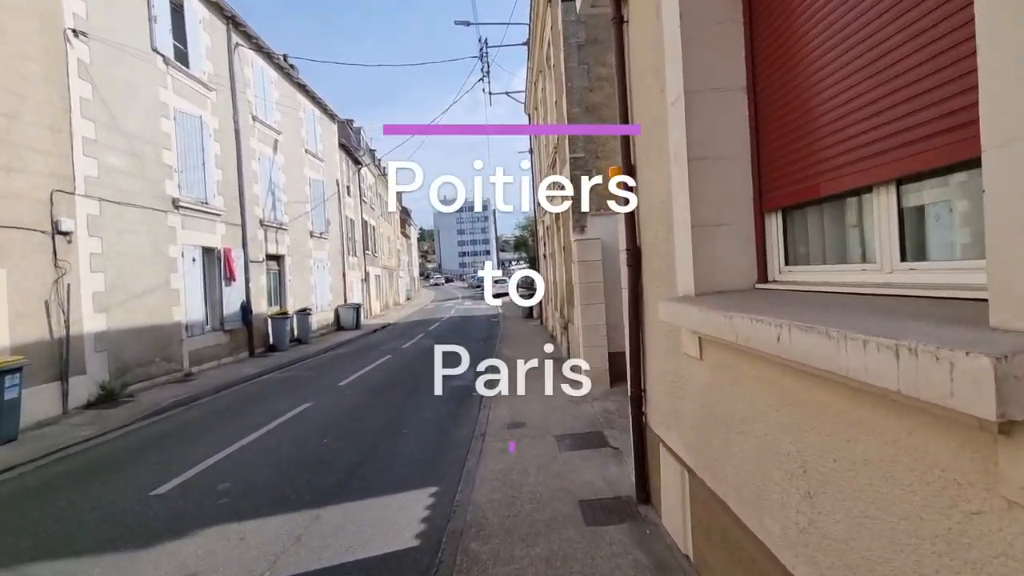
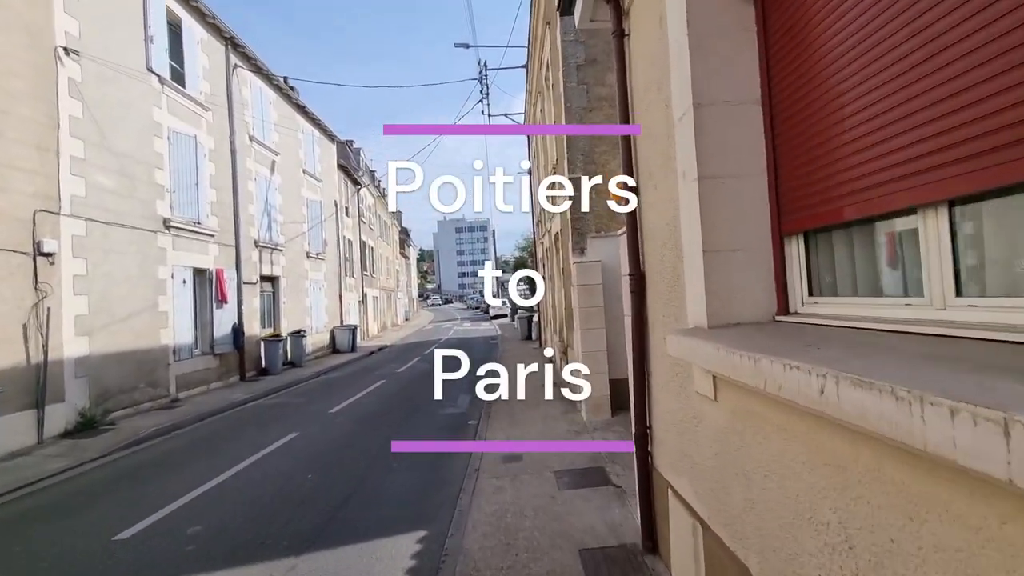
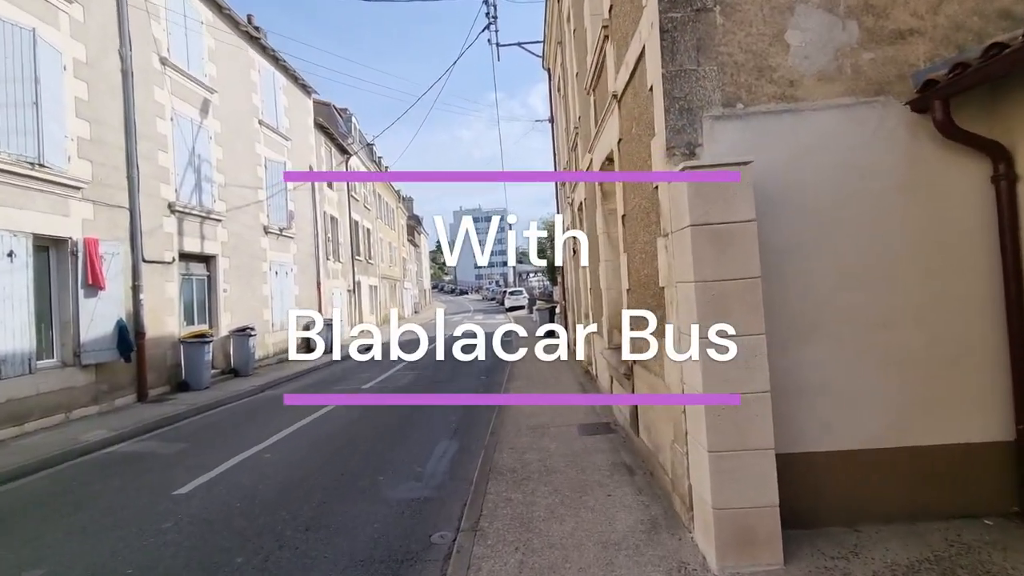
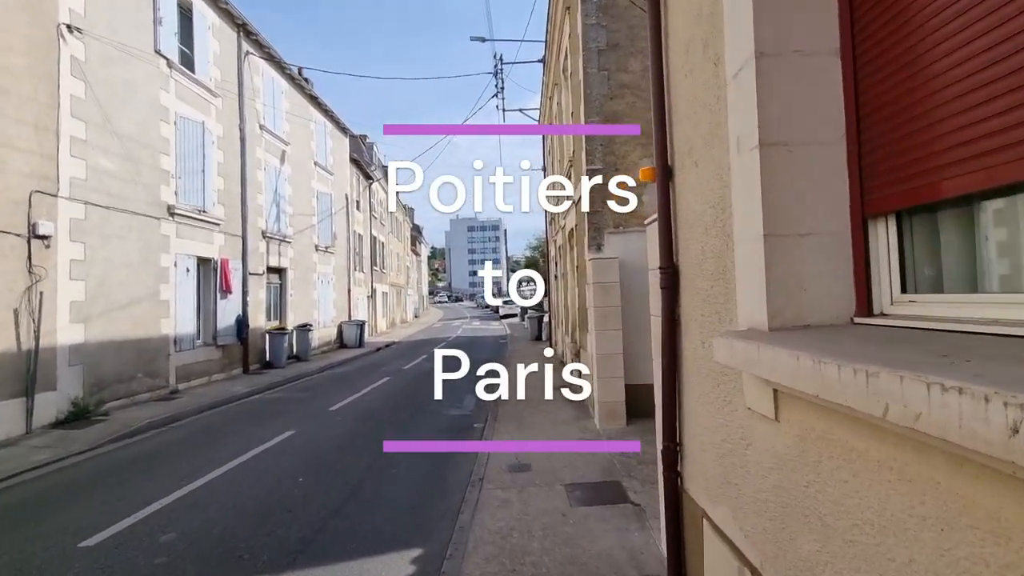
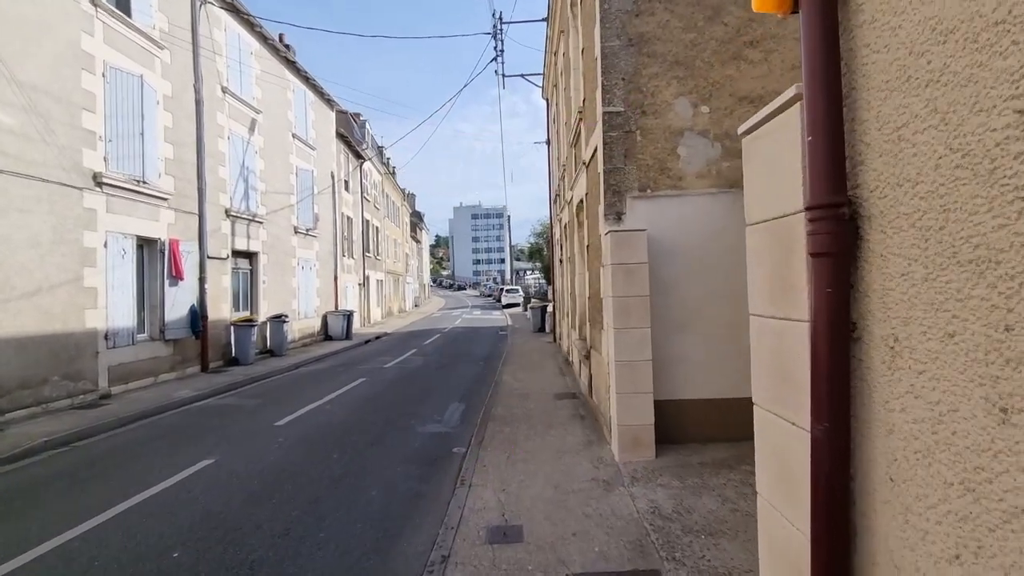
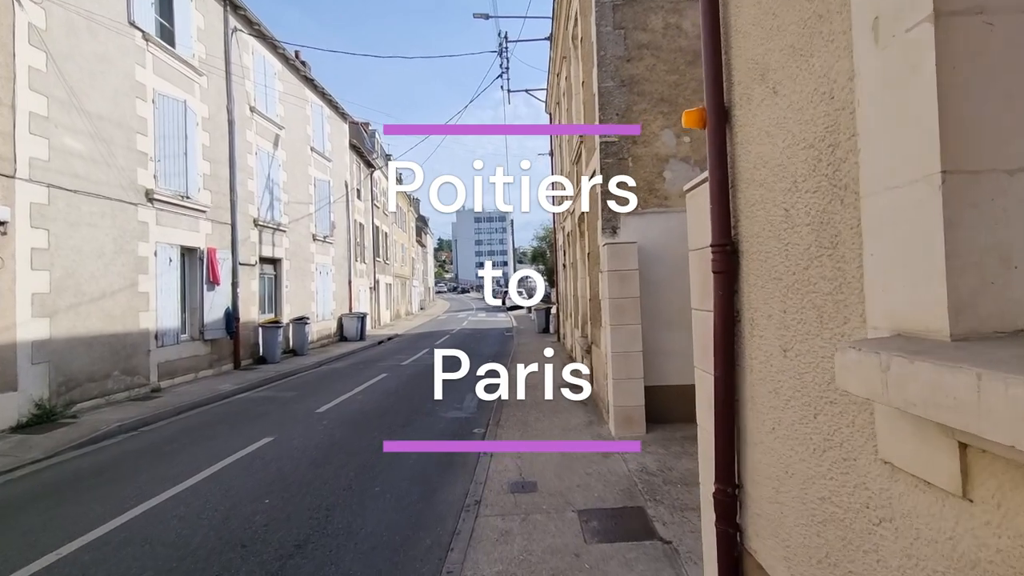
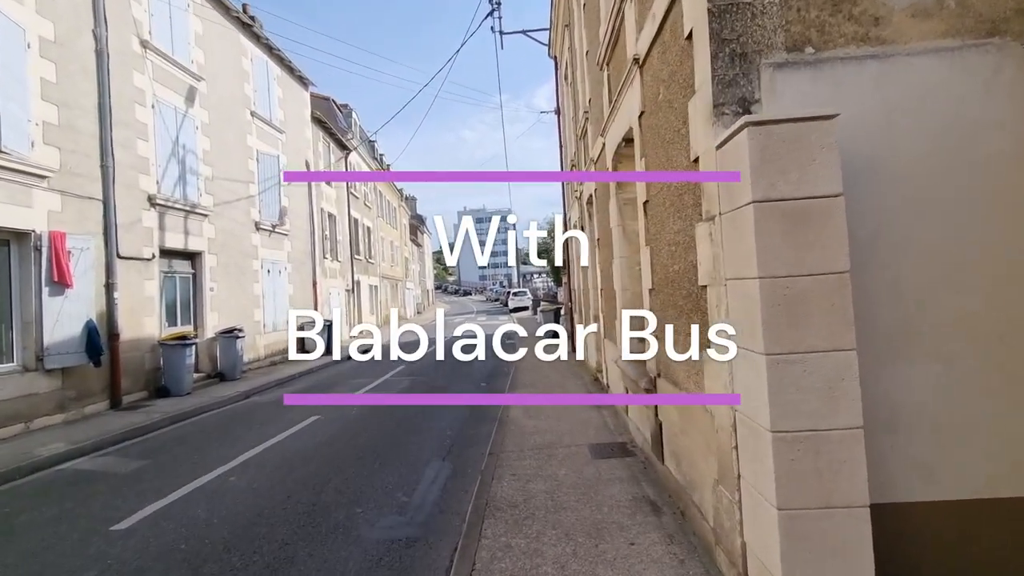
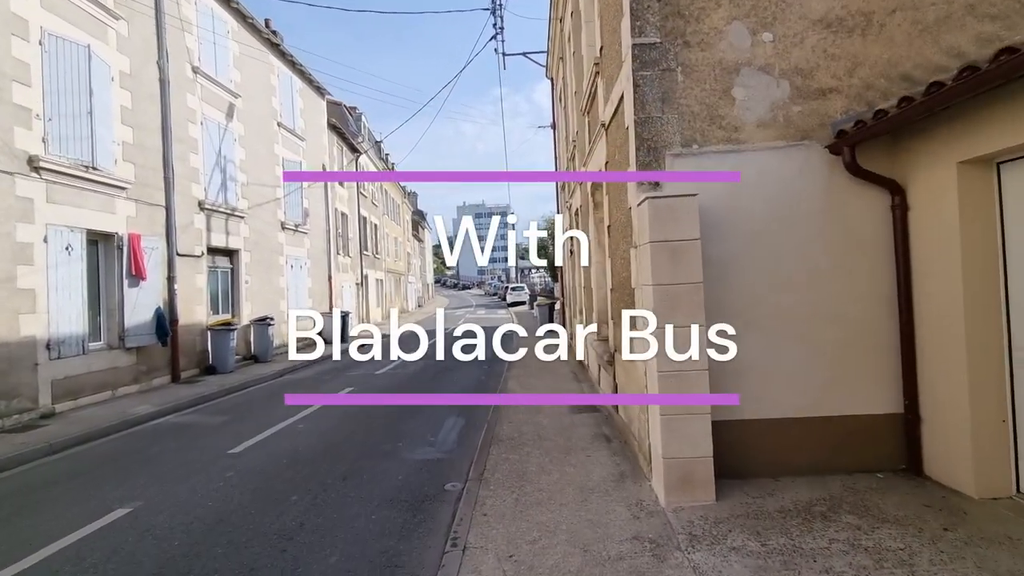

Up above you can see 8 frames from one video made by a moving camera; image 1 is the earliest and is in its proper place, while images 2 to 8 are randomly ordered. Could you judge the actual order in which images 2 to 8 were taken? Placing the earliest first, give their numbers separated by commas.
2, 4, 6, 5, 8, 3, 7
